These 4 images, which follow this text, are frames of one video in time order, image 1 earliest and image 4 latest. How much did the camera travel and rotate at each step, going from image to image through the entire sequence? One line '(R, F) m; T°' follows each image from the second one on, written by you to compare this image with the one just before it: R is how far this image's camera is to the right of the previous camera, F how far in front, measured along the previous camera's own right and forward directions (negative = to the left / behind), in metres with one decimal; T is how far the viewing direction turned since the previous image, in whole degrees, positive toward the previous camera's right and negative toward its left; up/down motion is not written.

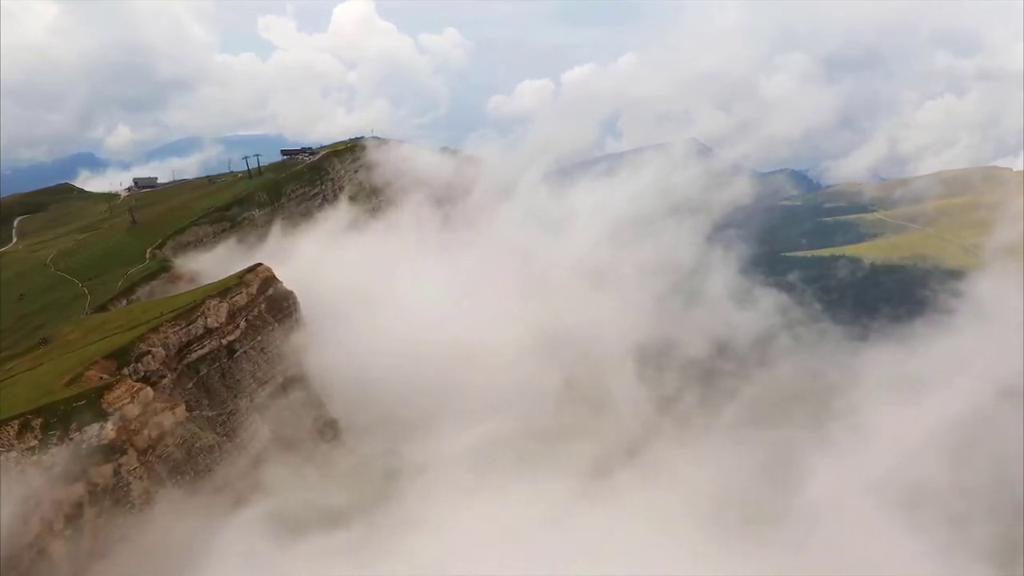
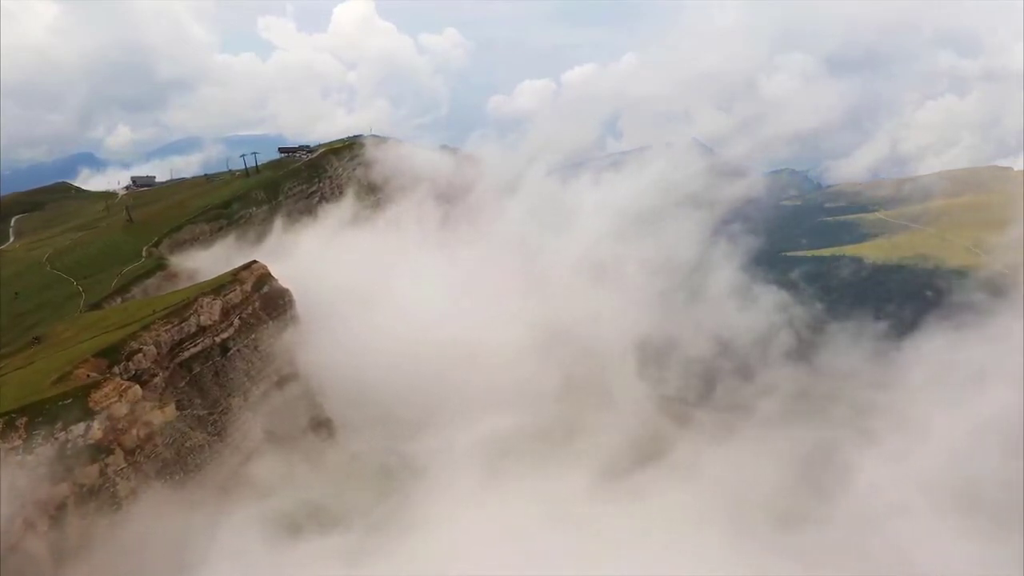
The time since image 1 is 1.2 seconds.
(+0.2, +1.3) m; 0°
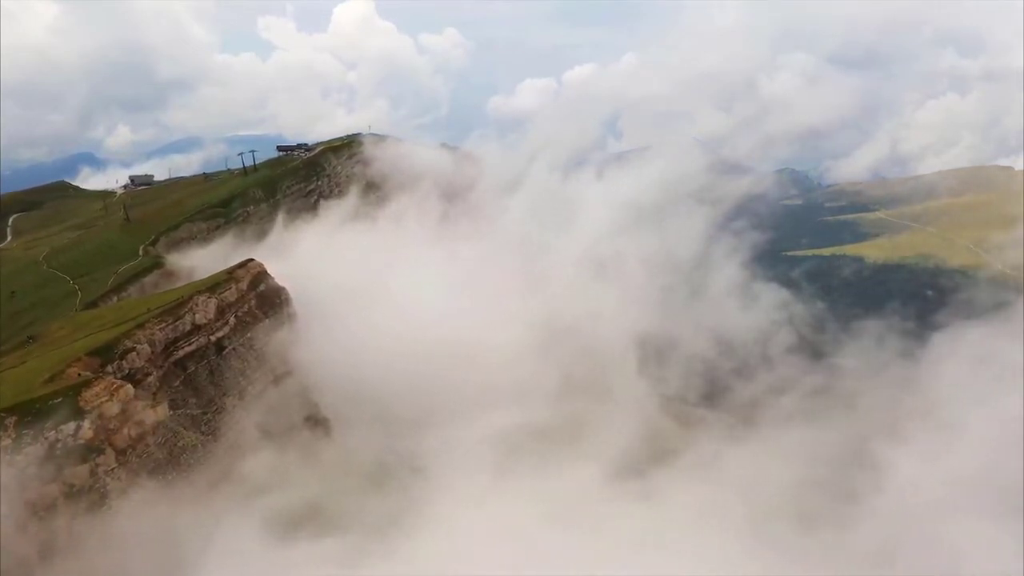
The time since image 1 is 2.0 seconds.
(+0.2, +0.9) m; 0°
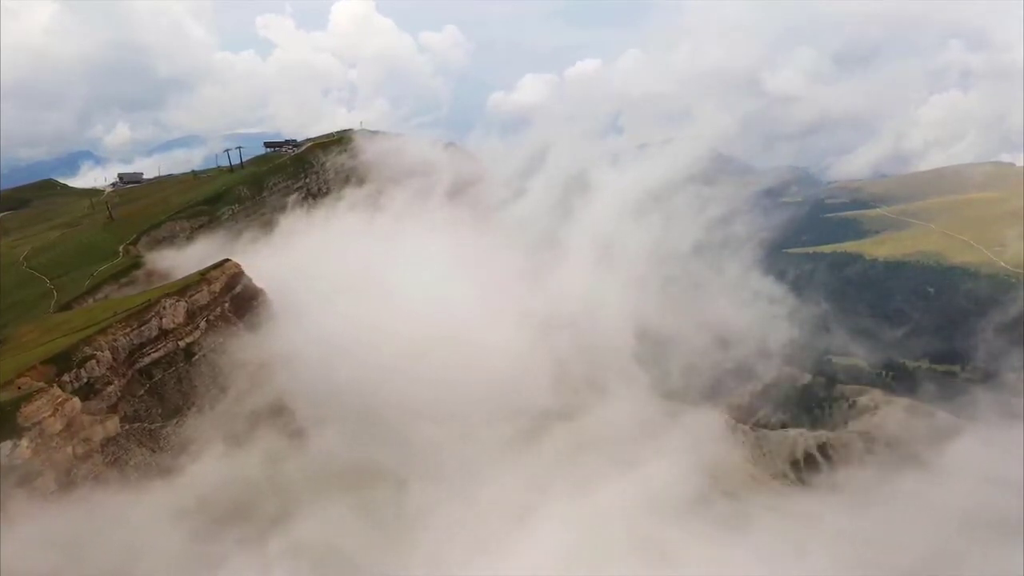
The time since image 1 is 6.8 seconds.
(+1.5, +4.5) m; 0°
